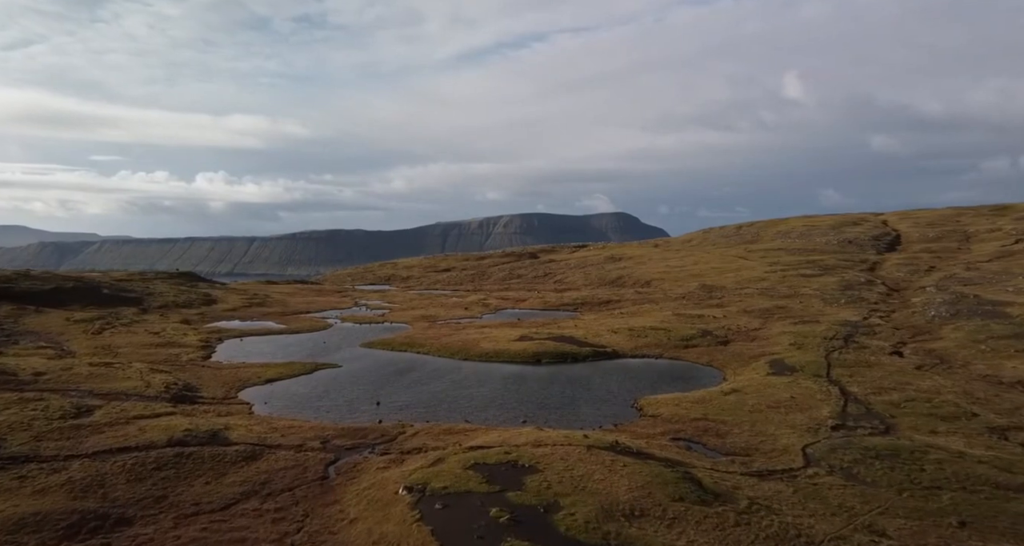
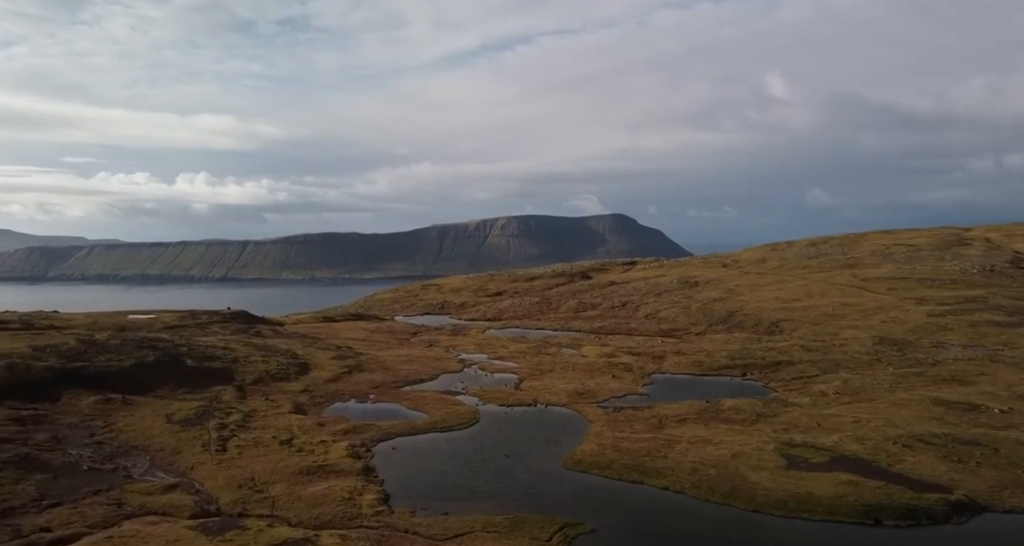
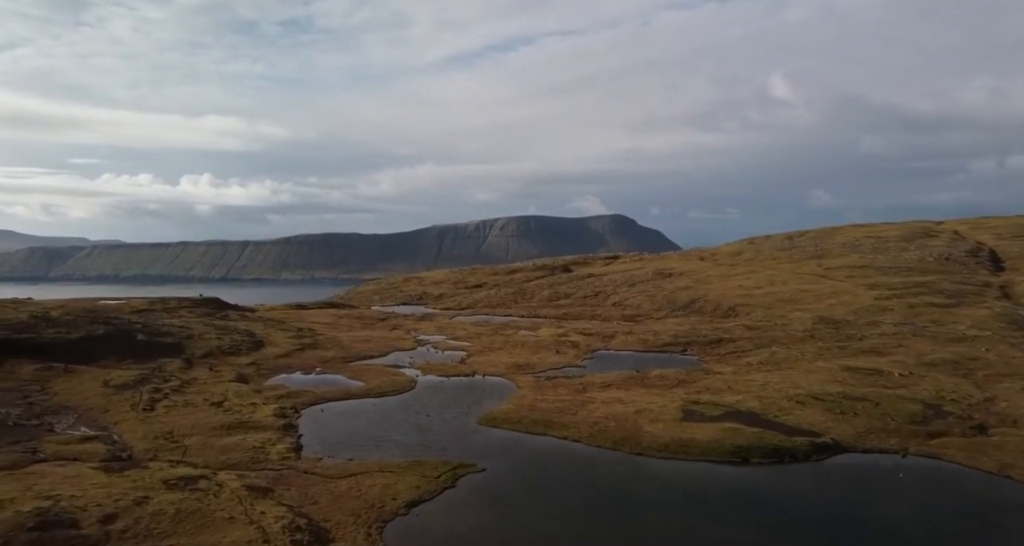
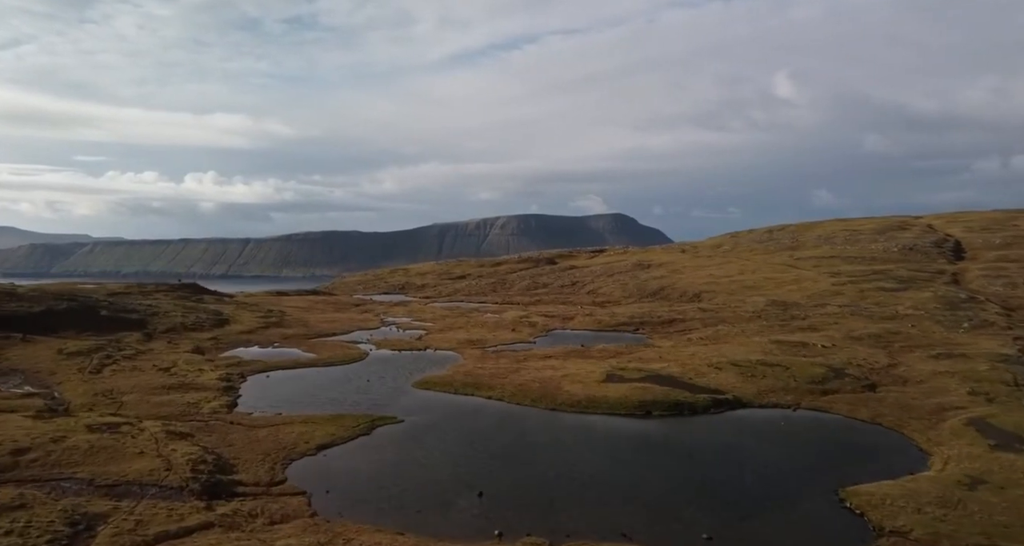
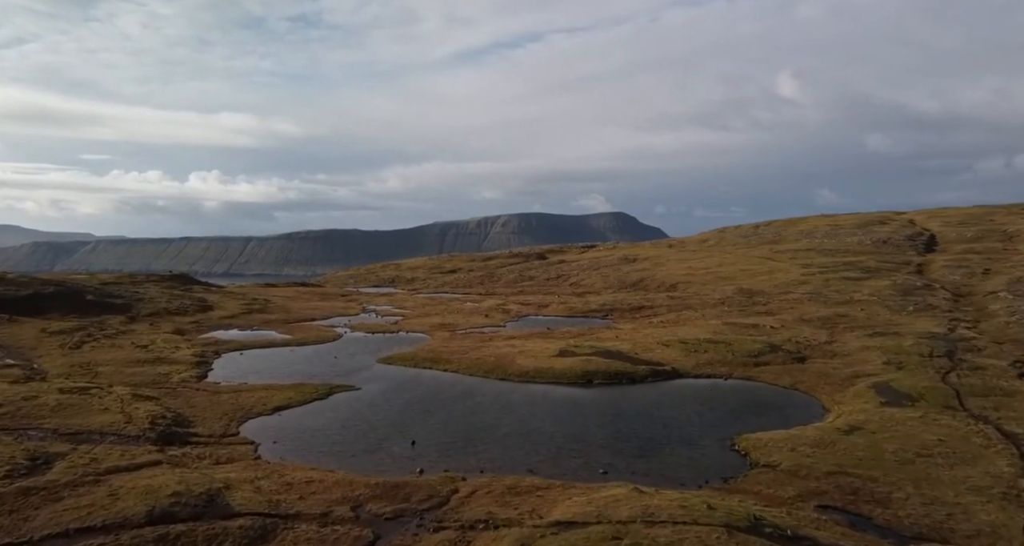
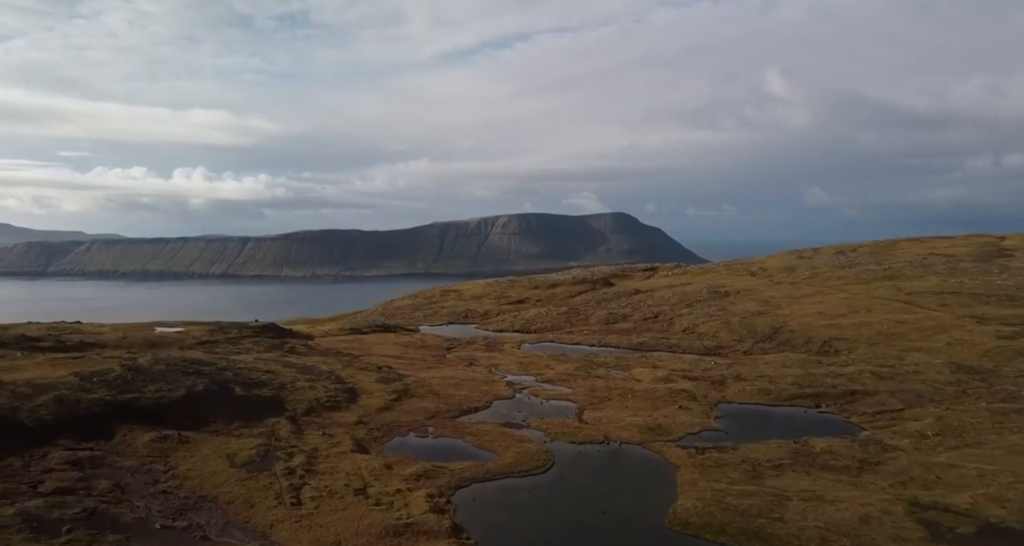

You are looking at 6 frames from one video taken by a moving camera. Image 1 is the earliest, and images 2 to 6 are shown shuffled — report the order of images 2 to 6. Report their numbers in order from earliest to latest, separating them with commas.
5, 4, 3, 2, 6
